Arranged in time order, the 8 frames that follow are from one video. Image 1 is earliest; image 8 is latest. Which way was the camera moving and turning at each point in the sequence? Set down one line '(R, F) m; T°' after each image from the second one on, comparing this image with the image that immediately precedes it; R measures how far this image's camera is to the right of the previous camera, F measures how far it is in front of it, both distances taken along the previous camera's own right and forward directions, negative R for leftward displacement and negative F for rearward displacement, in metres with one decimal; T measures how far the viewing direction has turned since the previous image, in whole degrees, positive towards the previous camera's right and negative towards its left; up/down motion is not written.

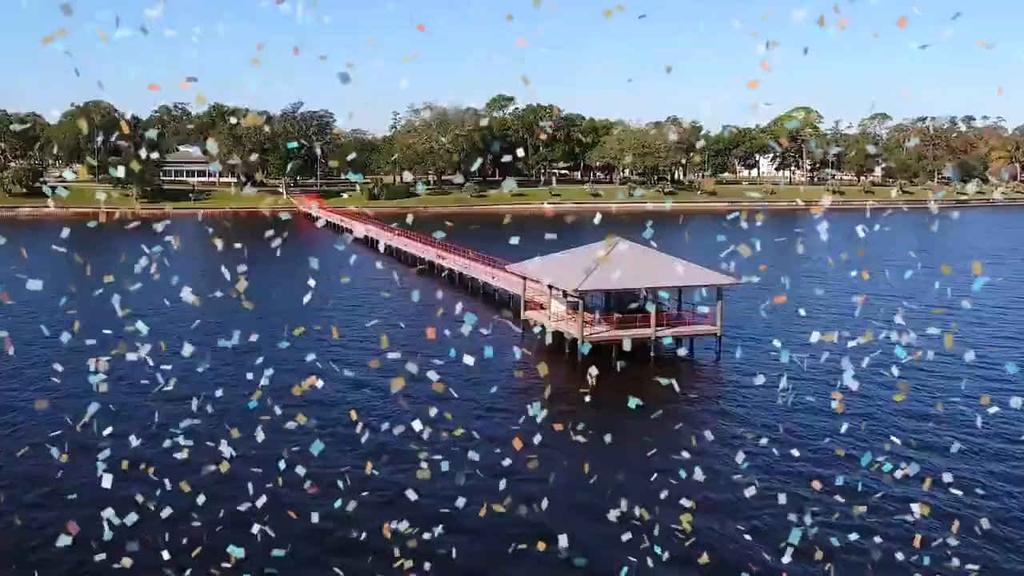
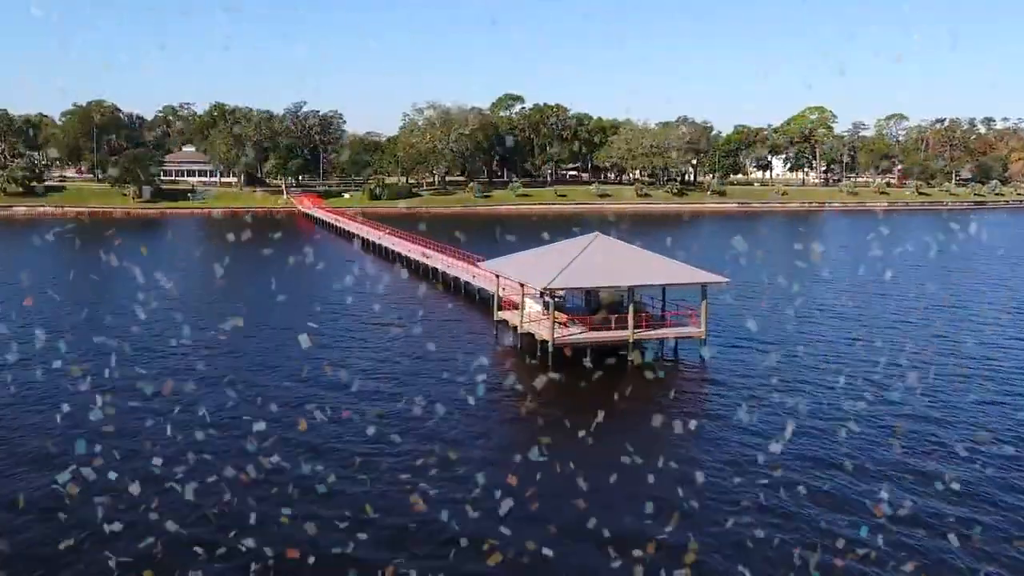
(+1.6, +2.5) m; -1°
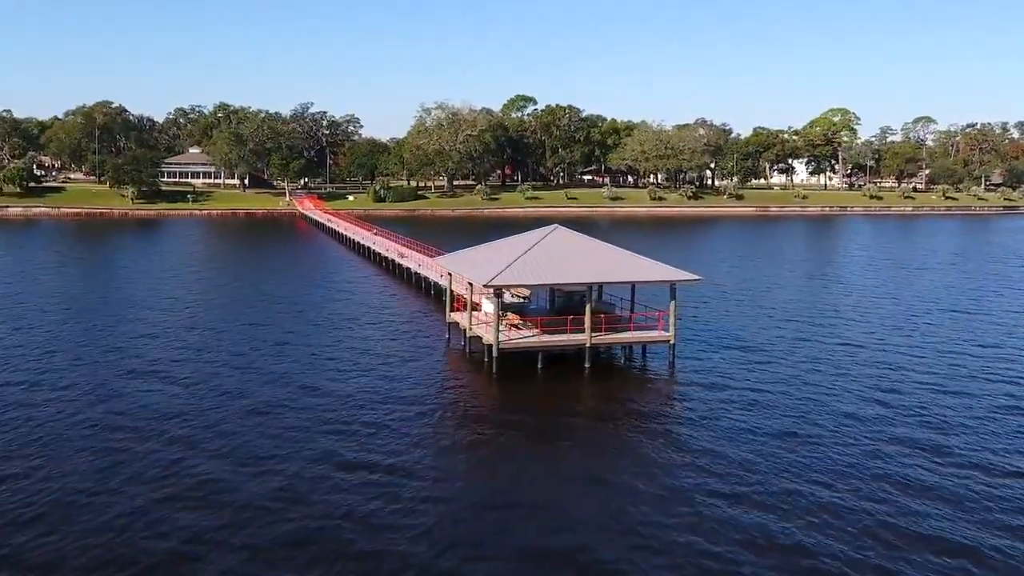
(+2.6, +3.4) m; -2°
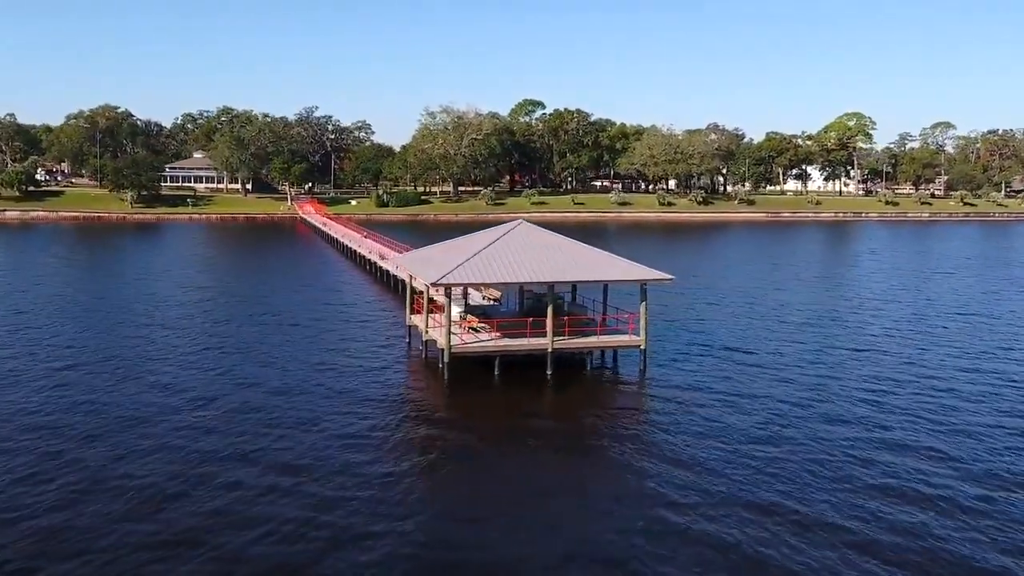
(+1.8, +2.1) m; -1°
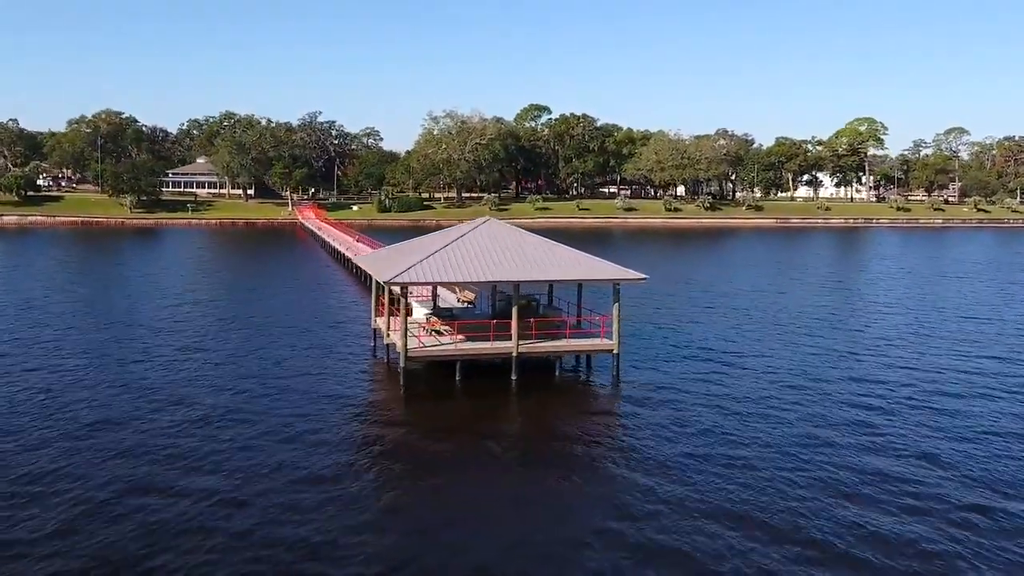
(+1.3, +1.6) m; -1°
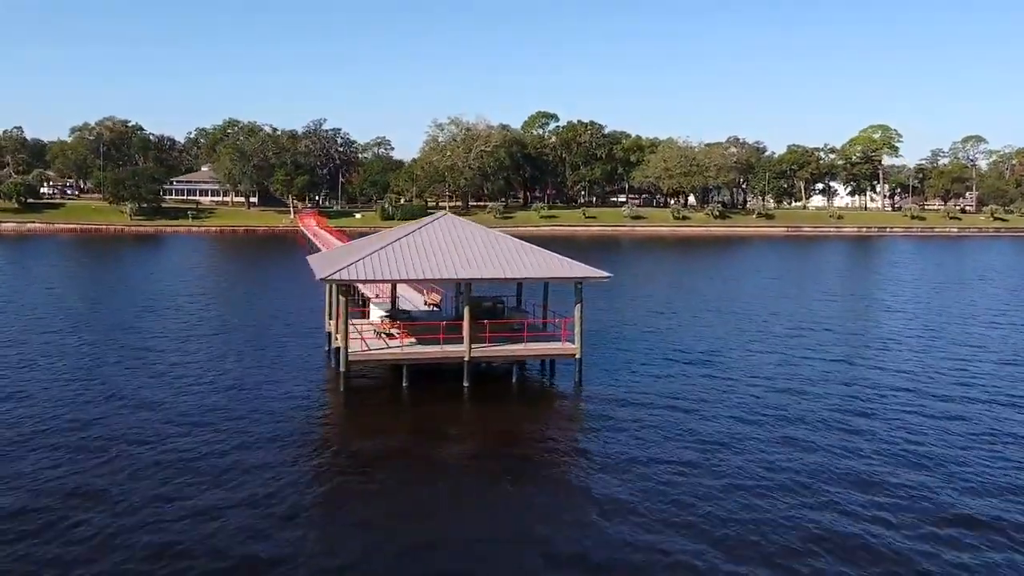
(+1.6, +1.8) m; -1°
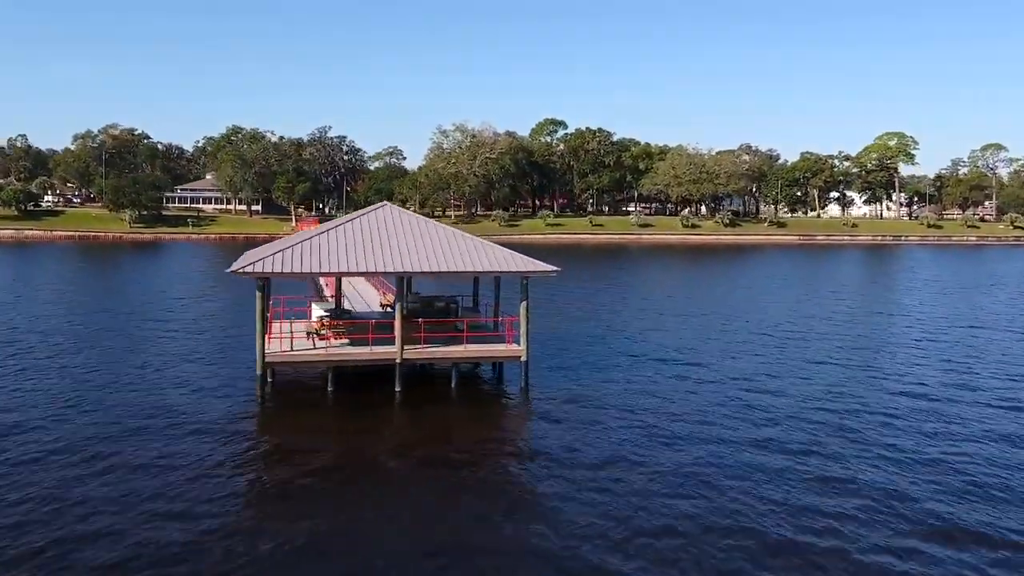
(+1.8, +2.0) m; -1°
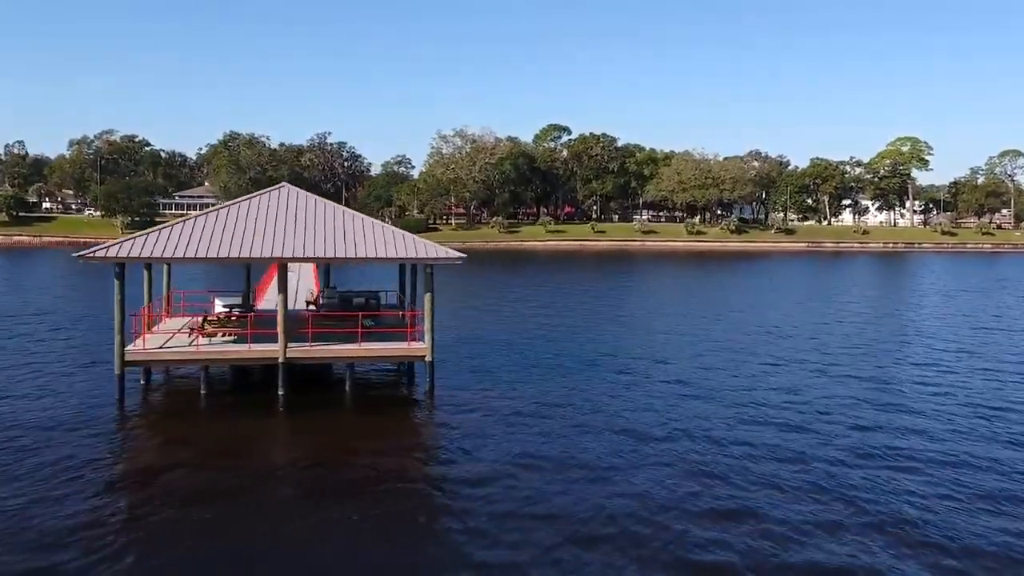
(+2.3, +2.5) m; -1°
